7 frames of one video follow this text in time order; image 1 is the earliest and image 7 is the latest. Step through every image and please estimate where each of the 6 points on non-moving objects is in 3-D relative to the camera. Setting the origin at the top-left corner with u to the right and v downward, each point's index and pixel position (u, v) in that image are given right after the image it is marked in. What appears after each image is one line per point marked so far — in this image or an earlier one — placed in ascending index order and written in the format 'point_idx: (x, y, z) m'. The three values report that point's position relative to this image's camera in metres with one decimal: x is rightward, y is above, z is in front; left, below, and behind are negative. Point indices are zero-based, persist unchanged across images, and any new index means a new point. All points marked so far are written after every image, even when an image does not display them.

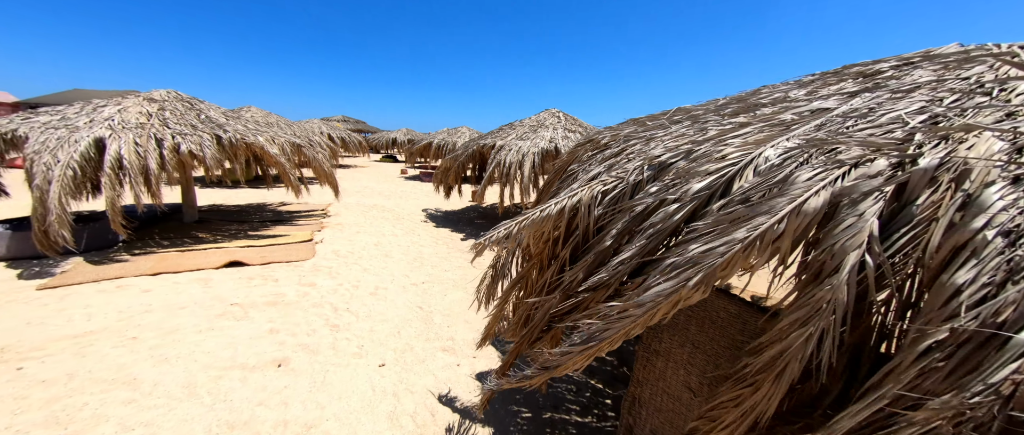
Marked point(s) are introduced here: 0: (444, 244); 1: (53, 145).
0: (-1.4, -0.5, +6.1) m
1: (-5.9, +0.9, +3.9) m
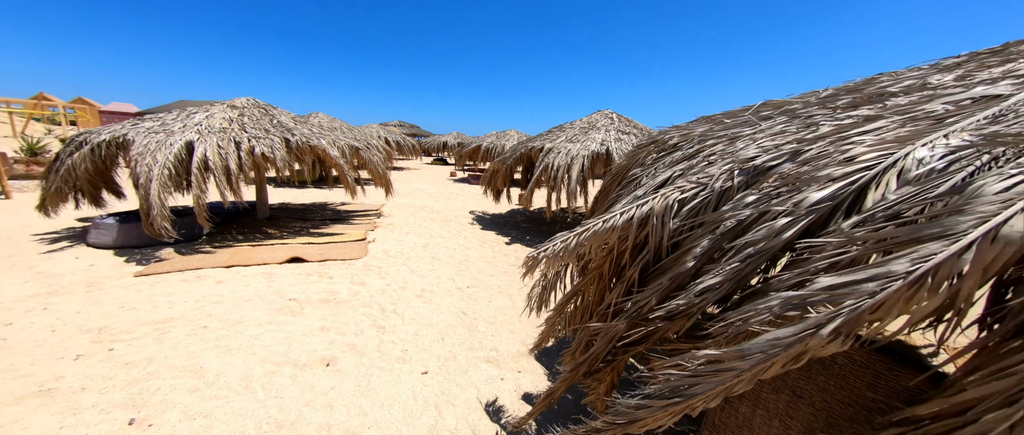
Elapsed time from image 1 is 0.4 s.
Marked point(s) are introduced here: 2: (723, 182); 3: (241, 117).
0: (-0.5, -0.6, +6.0) m
1: (-5.2, +1.0, +4.4) m
2: (+1.1, +0.2, +1.7) m
3: (-4.7, +1.8, +5.4) m
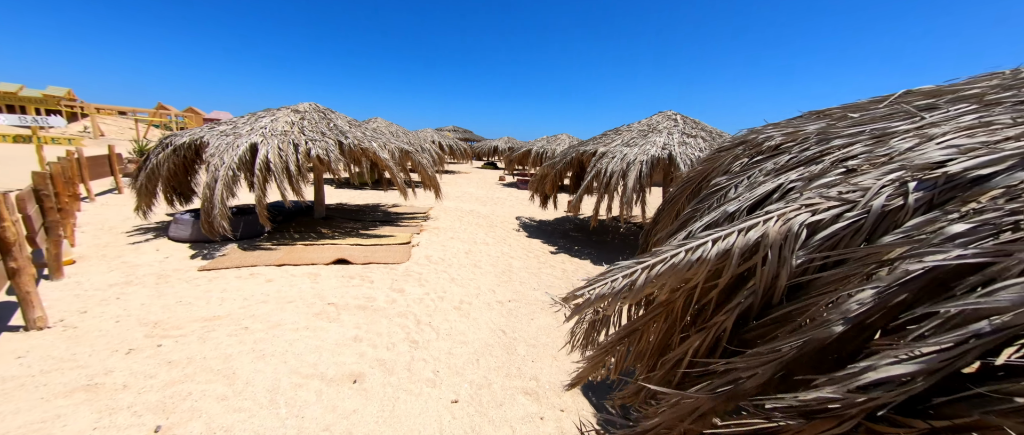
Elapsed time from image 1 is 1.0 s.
0: (+0.4, -0.7, +5.6) m
1: (-4.5, +1.1, +4.7) m
2: (+1.3, +0.1, +1.1) m
3: (-3.9, +1.8, +5.6) m
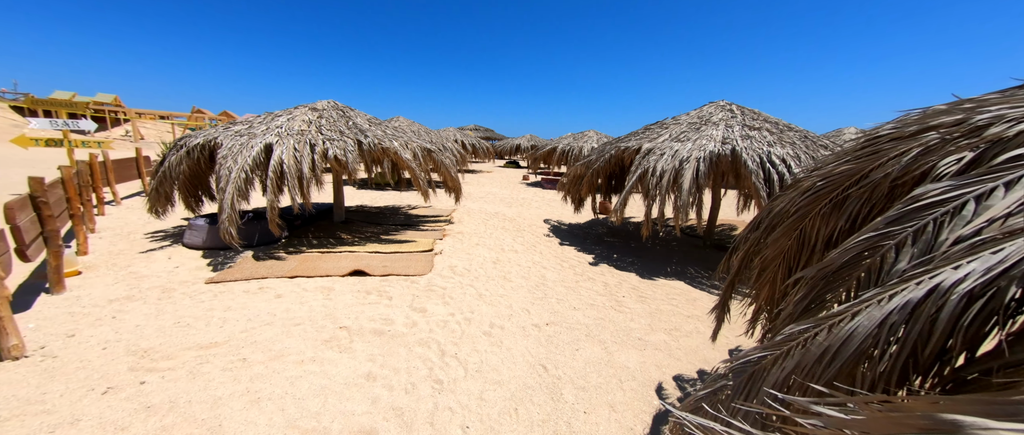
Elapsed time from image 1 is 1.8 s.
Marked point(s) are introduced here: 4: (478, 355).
0: (+0.9, -0.8, +5.0) m
1: (-4.0, +1.0, +4.4) m
2: (+1.6, 0.0, +0.4) m
3: (-3.3, +1.7, +5.3) m
4: (-0.3, -1.3, +2.8) m
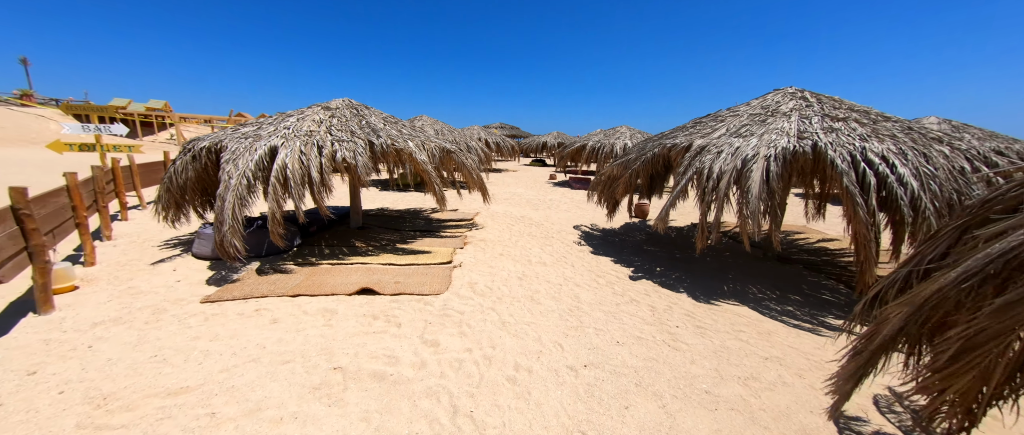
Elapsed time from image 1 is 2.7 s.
0: (+1.3, -1.0, +4.3) m
1: (-3.6, +0.8, +4.1) m
2: (+1.6, -0.2, -0.4) m
3: (-2.9, +1.6, +4.9) m
4: (-0.1, -1.4, +2.2) m
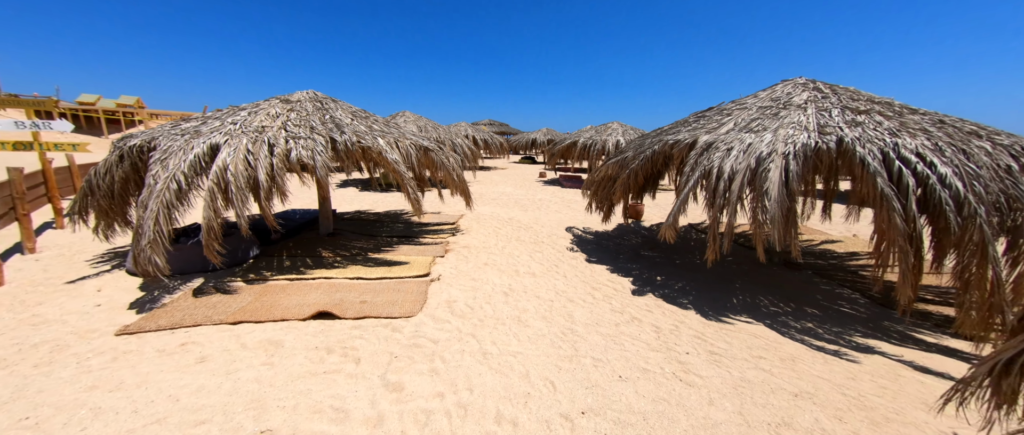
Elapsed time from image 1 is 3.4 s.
0: (+1.1, -1.0, +3.8) m
1: (-3.8, +0.7, +3.4) m
2: (+1.5, -0.3, -0.9) m
3: (-3.1, +1.5, +4.2) m
4: (-0.2, -1.5, +1.7) m
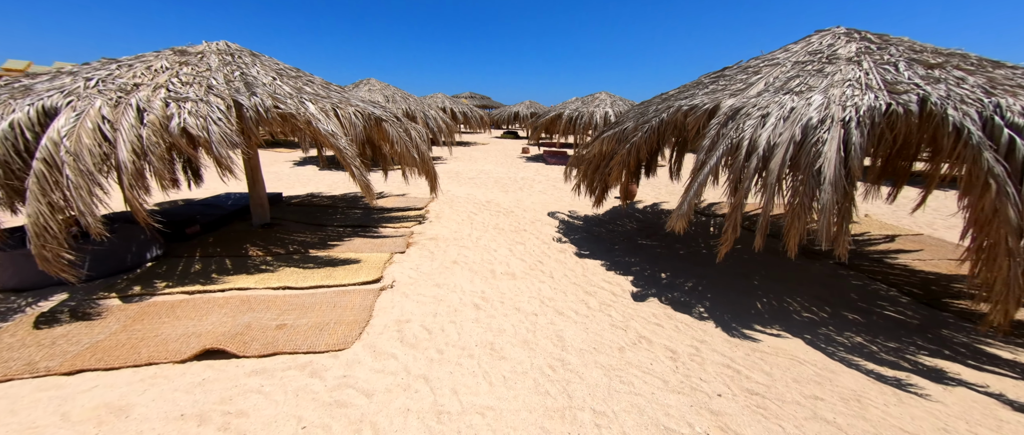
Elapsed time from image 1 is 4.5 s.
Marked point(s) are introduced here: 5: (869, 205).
0: (+0.9, -0.9, +3.0) m
1: (-4.1, +0.7, +2.3) m
2: (+1.5, -0.6, -1.7) m
3: (-3.4, +1.5, +3.1) m
4: (-0.4, -1.6, +0.9) m
5: (+7.8, +0.3, +6.7) m
